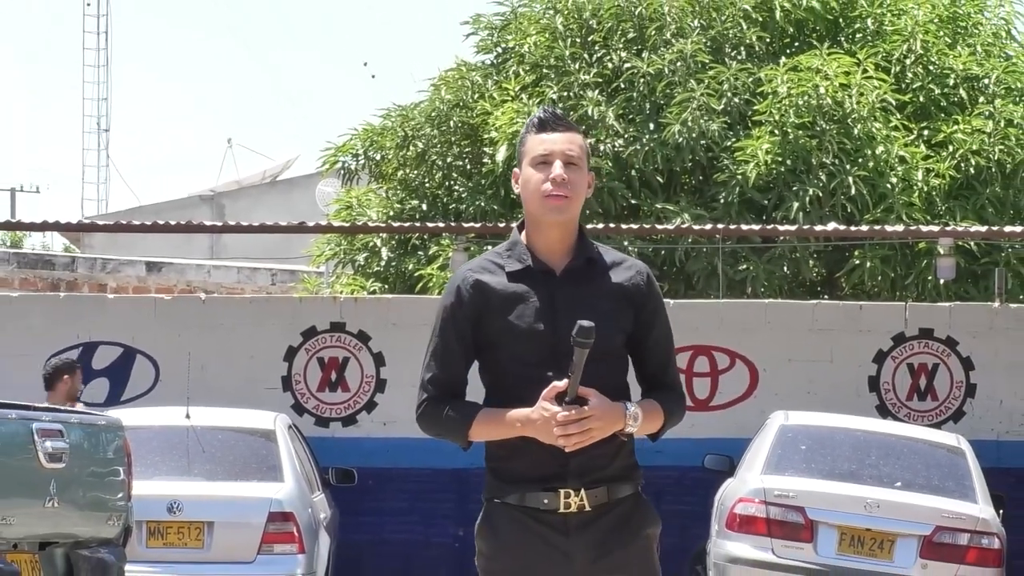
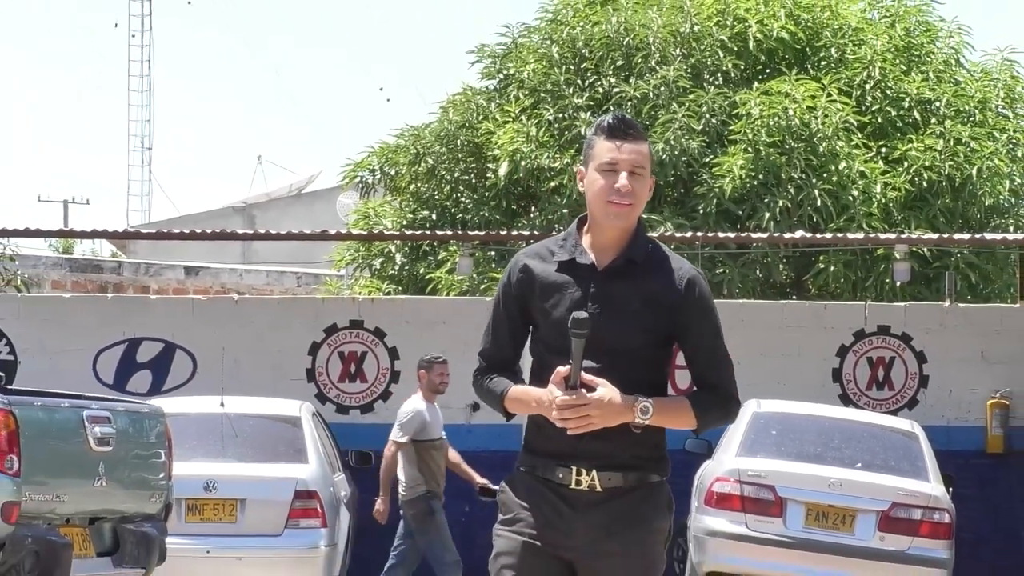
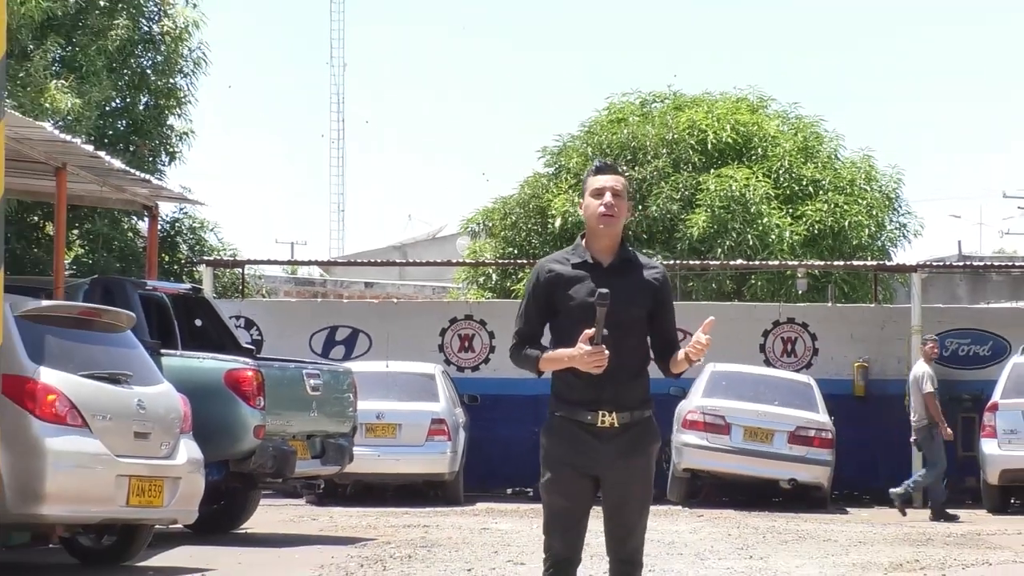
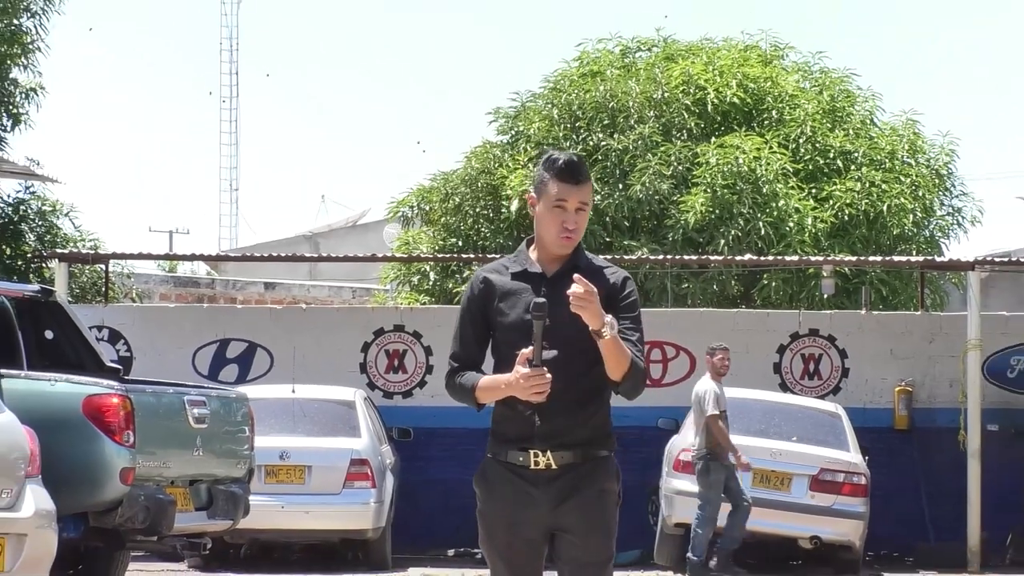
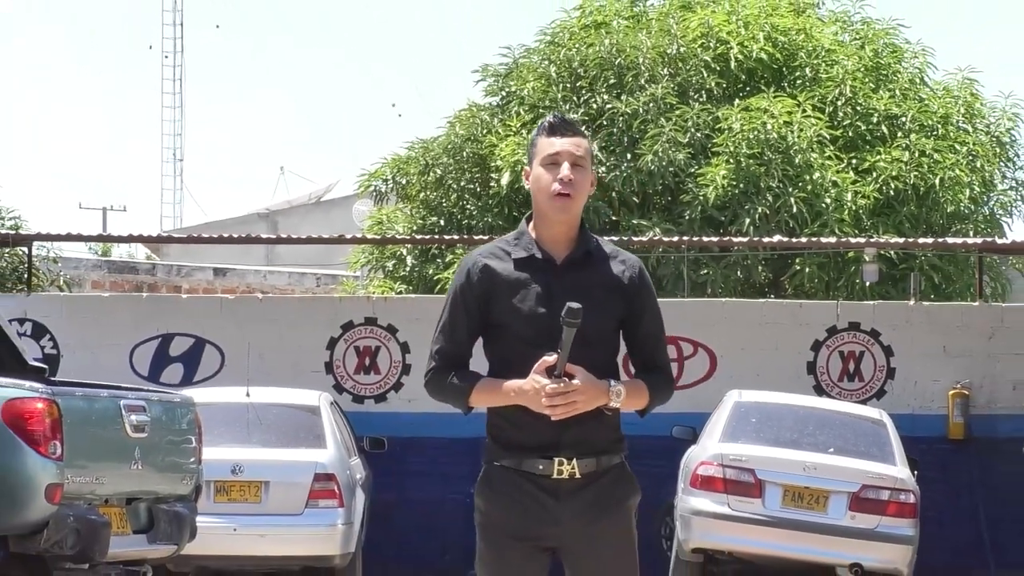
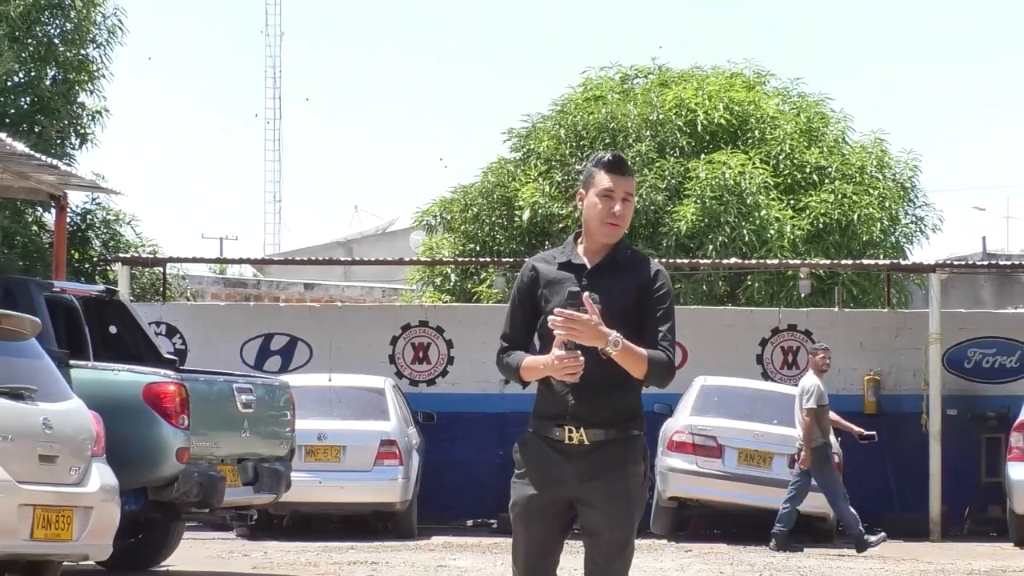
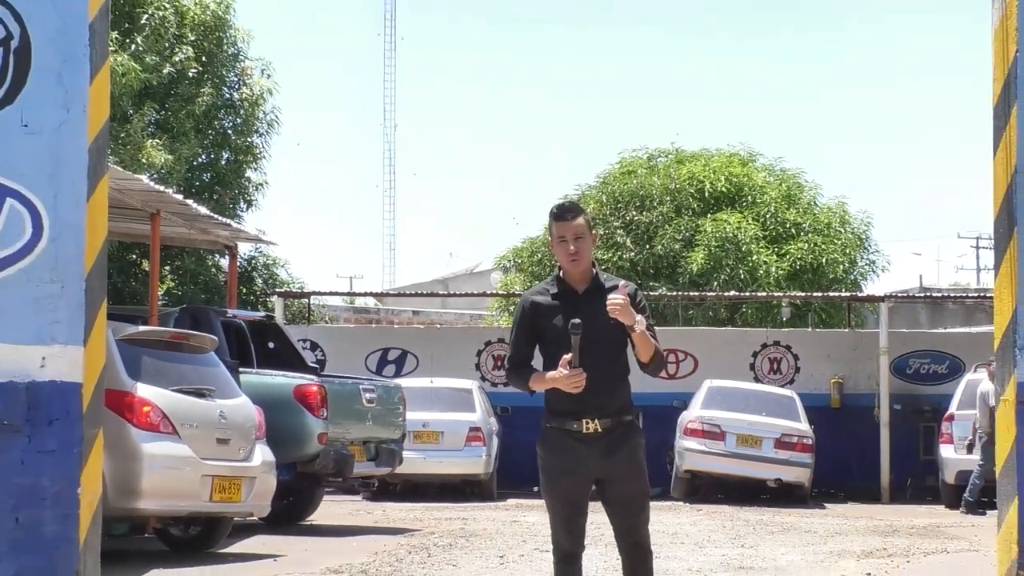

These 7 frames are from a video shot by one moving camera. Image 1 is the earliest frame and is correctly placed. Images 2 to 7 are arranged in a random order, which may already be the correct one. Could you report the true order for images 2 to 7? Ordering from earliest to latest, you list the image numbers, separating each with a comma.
2, 5, 4, 6, 3, 7
